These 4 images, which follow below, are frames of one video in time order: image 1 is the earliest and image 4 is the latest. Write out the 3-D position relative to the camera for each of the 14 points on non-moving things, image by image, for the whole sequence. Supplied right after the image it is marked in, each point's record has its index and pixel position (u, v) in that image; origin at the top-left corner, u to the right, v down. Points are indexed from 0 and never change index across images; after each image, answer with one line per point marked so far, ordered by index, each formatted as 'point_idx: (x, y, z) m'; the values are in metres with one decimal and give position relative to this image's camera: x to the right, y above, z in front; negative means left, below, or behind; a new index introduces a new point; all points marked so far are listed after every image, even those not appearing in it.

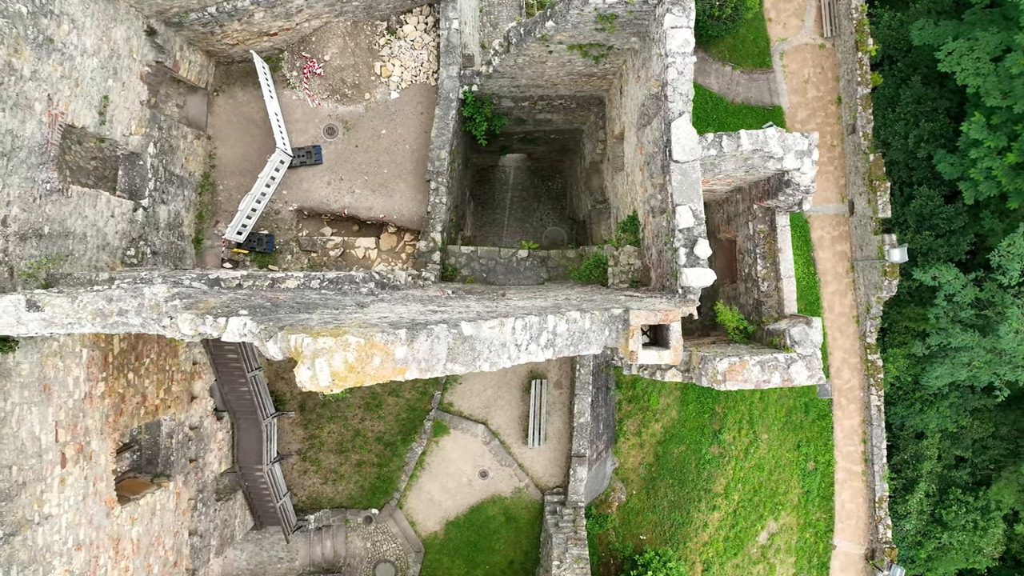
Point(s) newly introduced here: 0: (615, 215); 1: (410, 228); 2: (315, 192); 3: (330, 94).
0: (+1.0, +0.7, +6.8) m
1: (-1.1, +0.6, +7.5) m
2: (-2.0, +1.0, +7.5) m
3: (-1.9, +2.0, +7.4) m
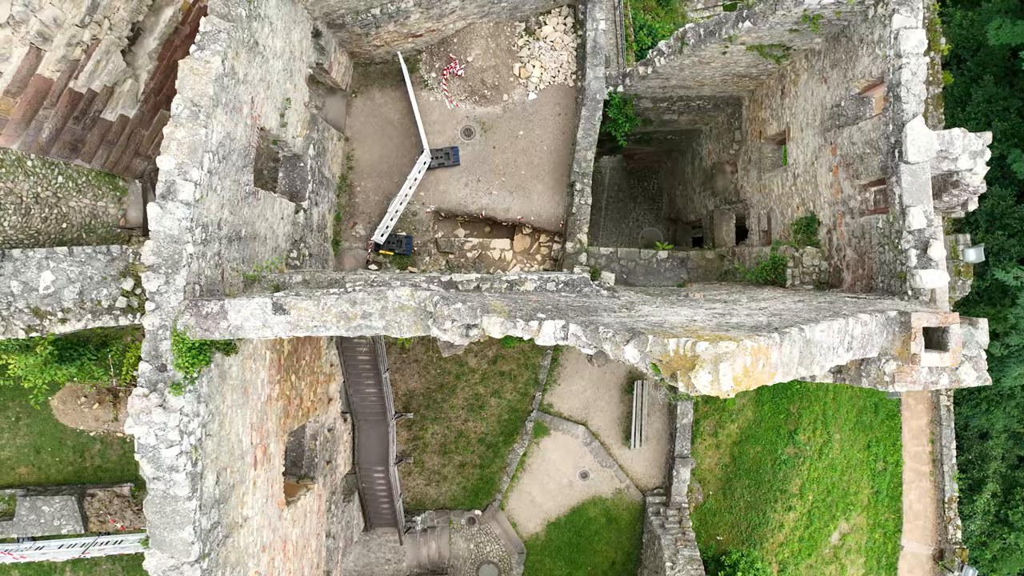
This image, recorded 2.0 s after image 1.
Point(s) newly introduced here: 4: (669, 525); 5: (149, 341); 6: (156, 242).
0: (+2.4, +0.7, +6.8) m
1: (+0.4, +0.6, +7.5) m
2: (-0.6, +1.0, +7.5) m
3: (-0.4, +2.0, +7.4) m
4: (+1.9, -3.1, +9.4) m
5: (-2.1, -0.3, +4.2) m
6: (-2.1, +0.3, +4.2) m
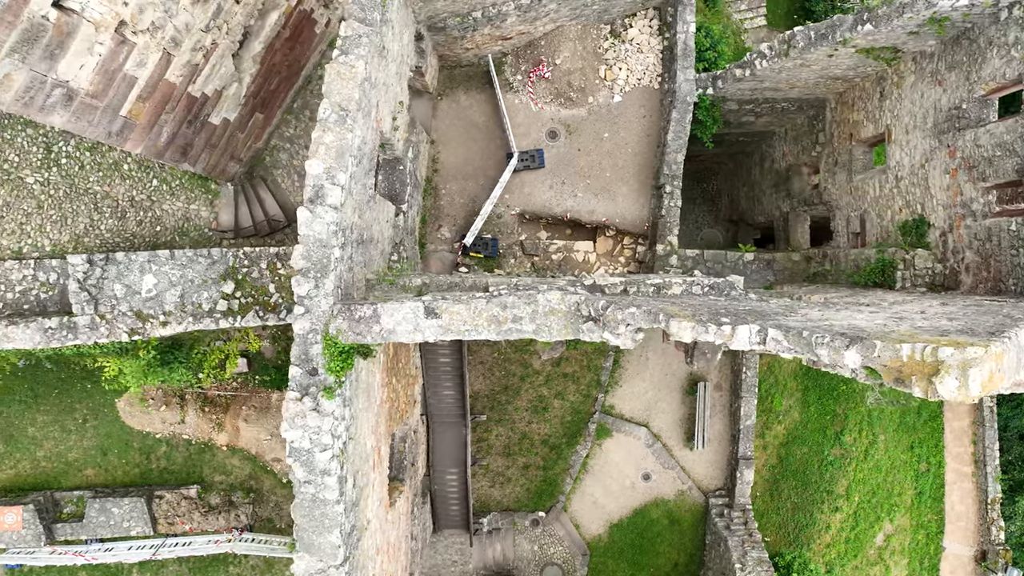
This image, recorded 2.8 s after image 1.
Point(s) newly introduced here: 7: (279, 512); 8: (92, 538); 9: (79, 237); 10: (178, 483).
0: (+3.3, +0.7, +6.8) m
1: (+1.2, +0.6, +7.5) m
2: (+0.3, +0.9, +7.5) m
3: (+0.4, +2.0, +7.4) m
4: (+2.8, -3.1, +9.4) m
5: (-1.2, -0.3, +4.2) m
6: (-1.2, +0.2, +4.2) m
7: (-3.2, -3.0, +9.8) m
8: (-5.6, -3.3, +9.5) m
9: (-4.0, +0.5, +6.6) m
10: (-4.5, -2.6, +9.8) m
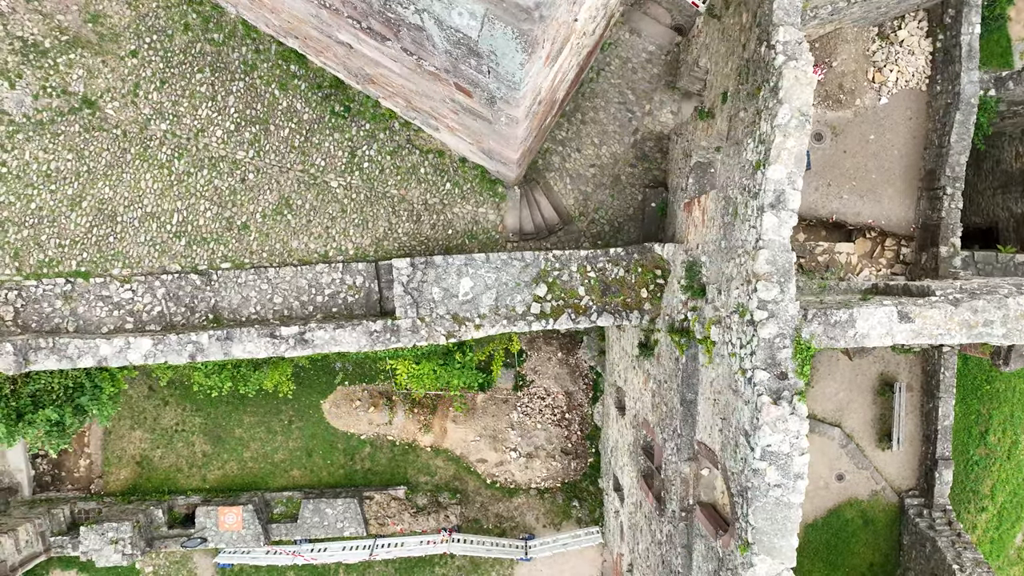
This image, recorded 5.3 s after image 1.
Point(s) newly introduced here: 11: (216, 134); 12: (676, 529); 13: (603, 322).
0: (+6.0, +0.7, +6.8) m
1: (+4.0, +0.6, +7.5) m
2: (+3.0, +0.9, +7.5) m
3: (+3.2, +1.9, +7.4) m
4: (+5.6, -3.1, +9.4) m
5: (+1.5, -0.4, +4.2) m
6: (+1.5, +0.2, +4.3) m
7: (-0.4, -3.1, +9.9) m
8: (-2.8, -3.3, +9.6) m
9: (-1.2, +0.4, +6.7) m
10: (-1.8, -2.7, +9.9) m
11: (-2.6, +1.4, +6.4) m
12: (+1.3, -1.9, +5.8) m
13: (+0.8, -0.3, +6.4) m
